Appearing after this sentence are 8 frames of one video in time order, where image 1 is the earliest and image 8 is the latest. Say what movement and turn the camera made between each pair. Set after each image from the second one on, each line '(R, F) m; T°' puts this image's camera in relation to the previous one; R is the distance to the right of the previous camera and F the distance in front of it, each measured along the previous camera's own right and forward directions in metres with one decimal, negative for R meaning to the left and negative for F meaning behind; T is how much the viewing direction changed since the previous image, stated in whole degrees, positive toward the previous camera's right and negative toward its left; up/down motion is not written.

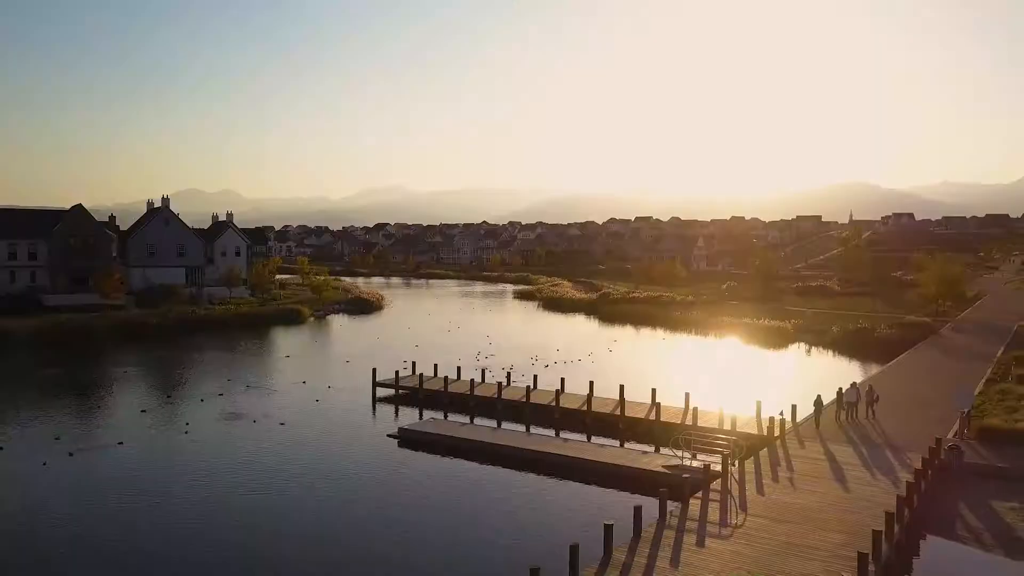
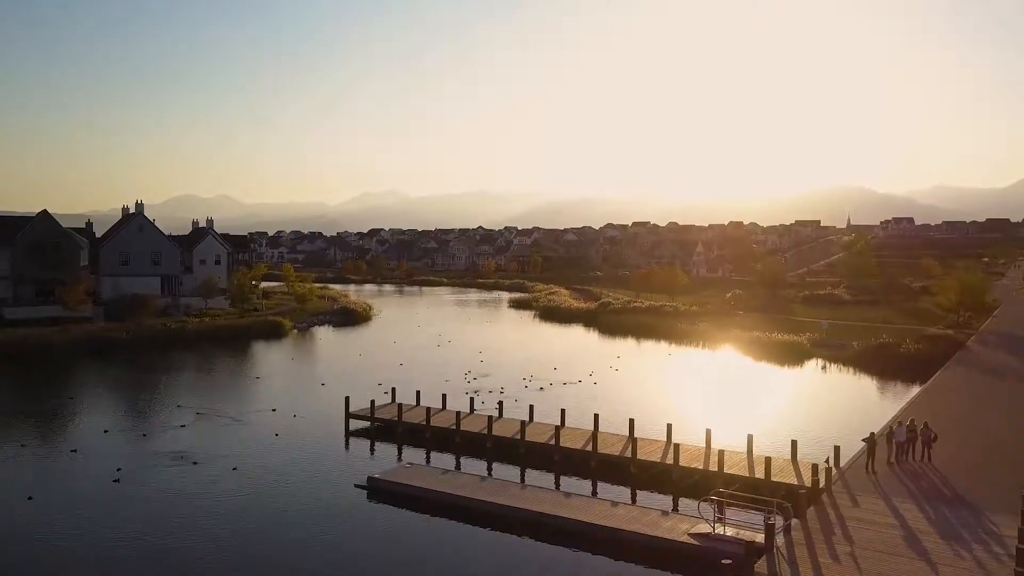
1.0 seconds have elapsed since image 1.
(+0.1, +2.8) m; 0°
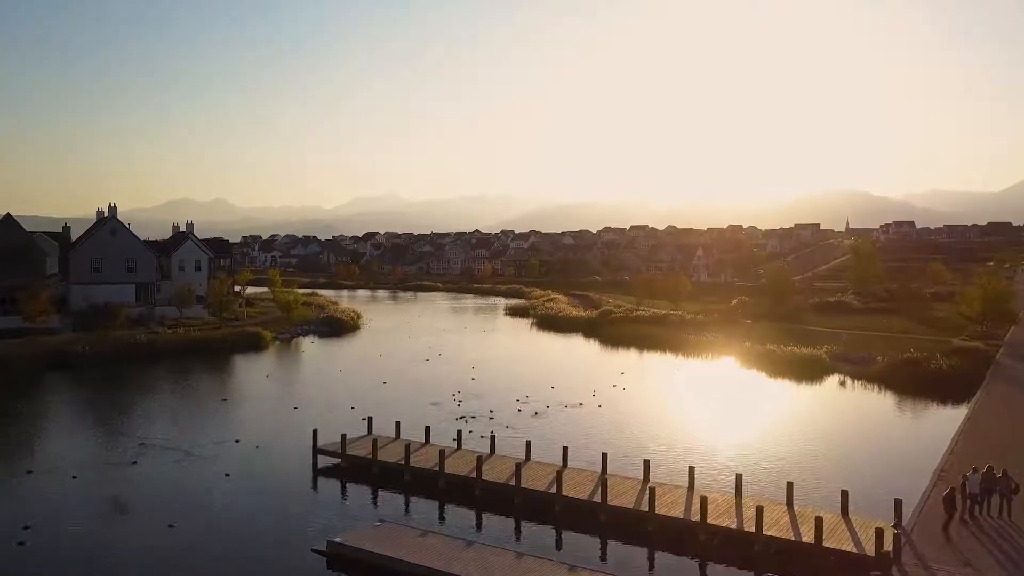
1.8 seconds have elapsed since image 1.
(+0.1, +2.7) m; 0°
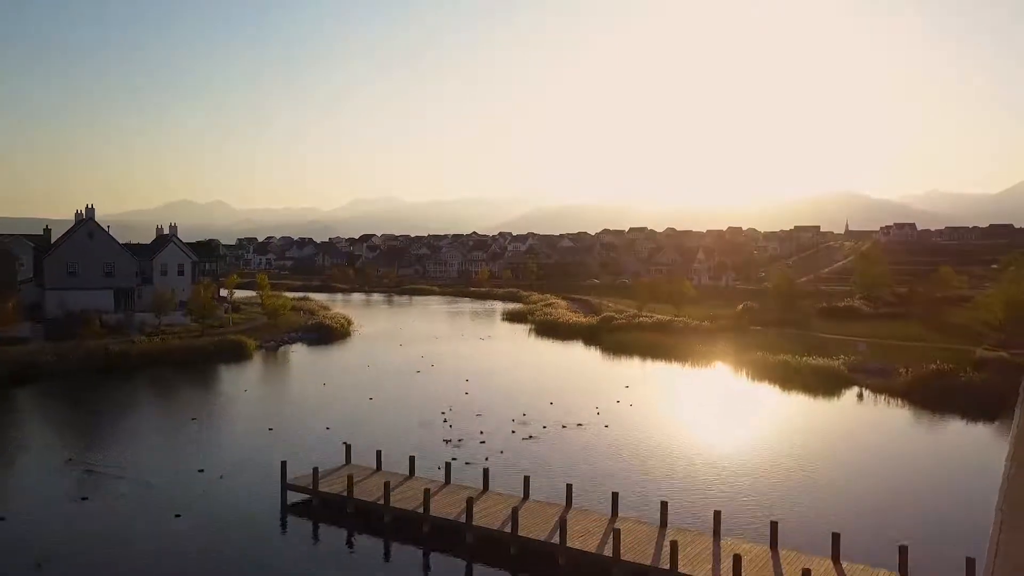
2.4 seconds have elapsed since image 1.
(0.0, +2.1) m; 0°
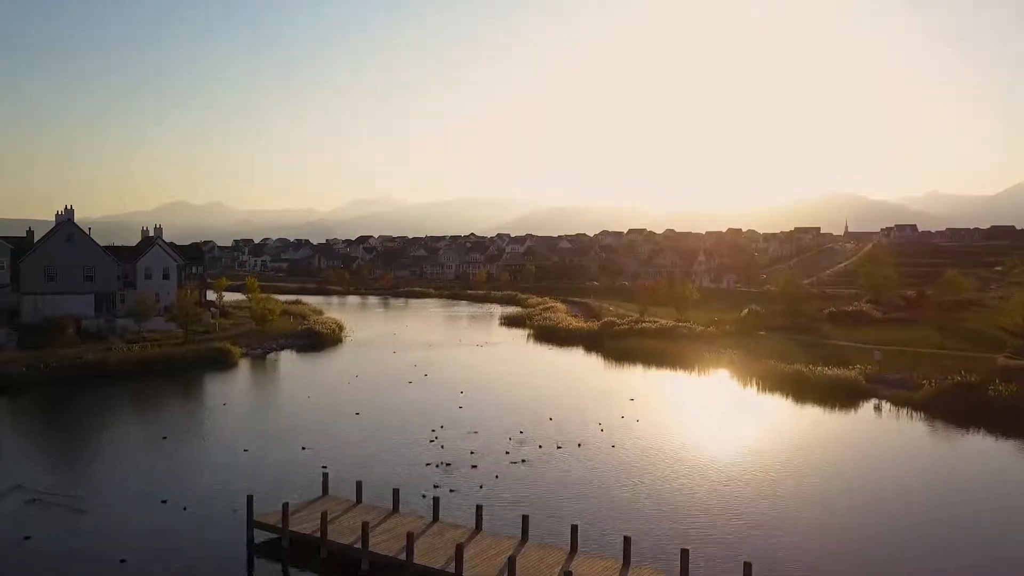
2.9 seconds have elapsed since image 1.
(0.0, +1.8) m; 0°
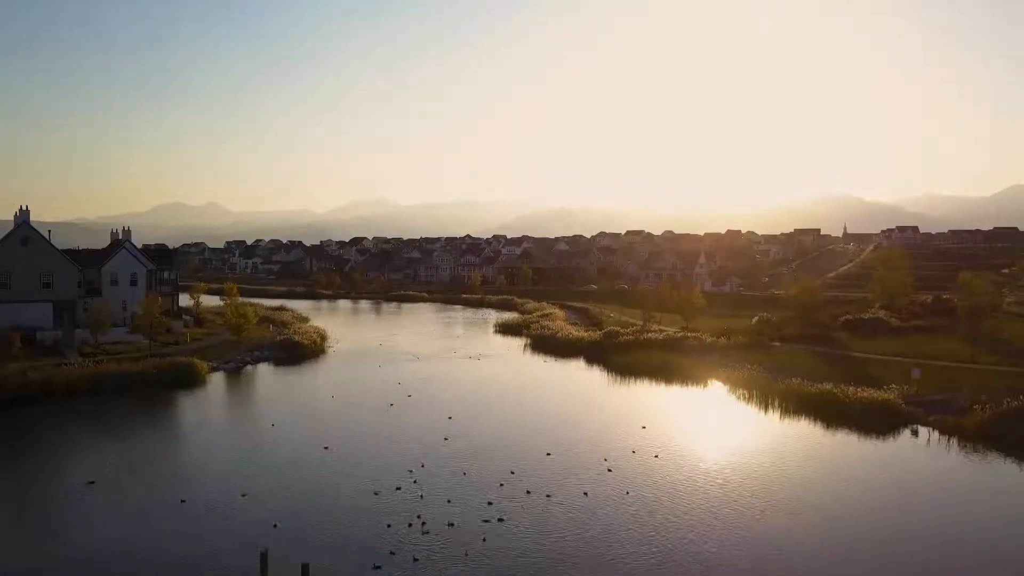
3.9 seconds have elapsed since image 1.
(+0.1, +3.4) m; 0°
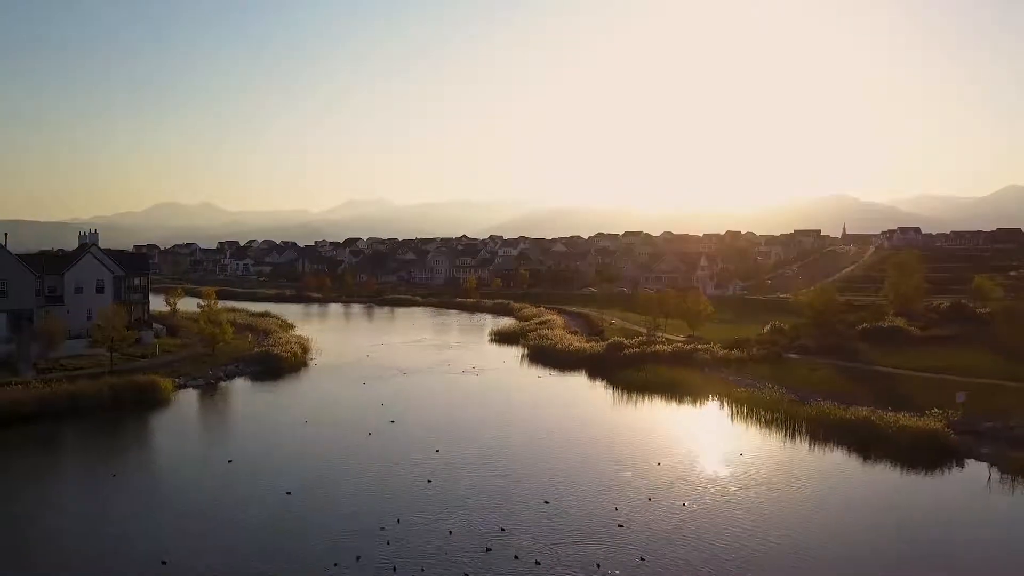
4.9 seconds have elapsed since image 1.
(0.0, +3.1) m; 0°
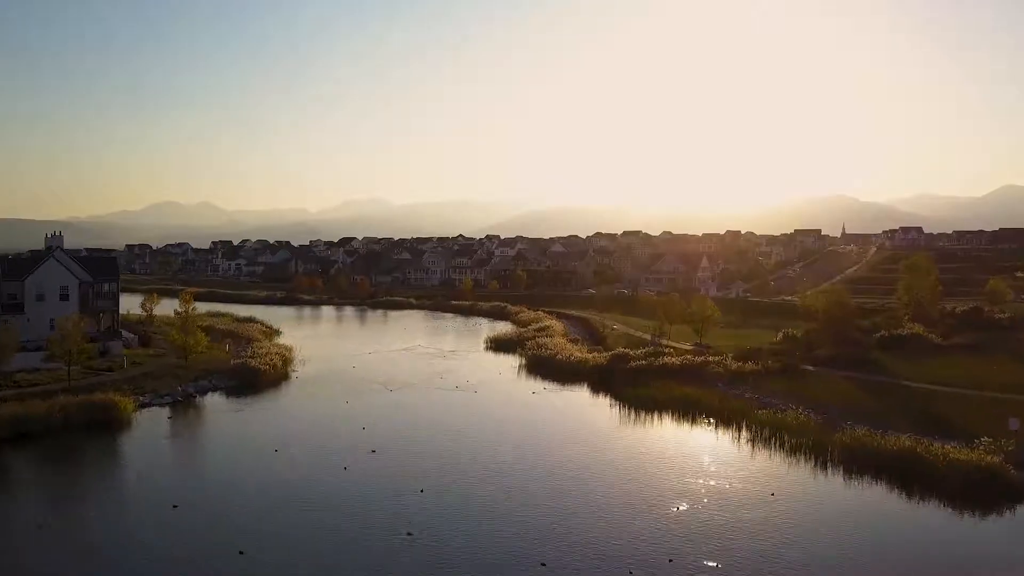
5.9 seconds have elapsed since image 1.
(0.0, +2.9) m; 0°
